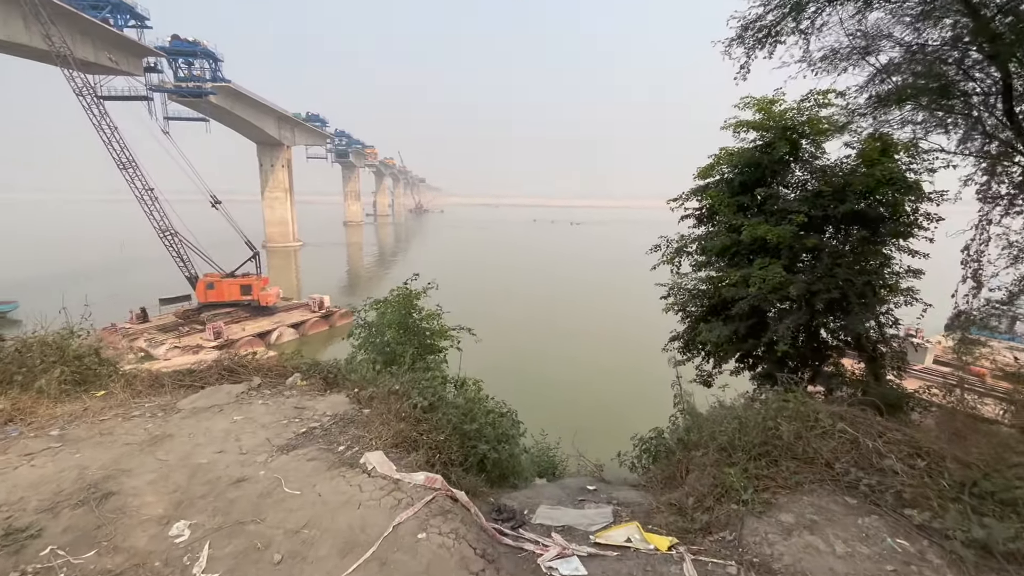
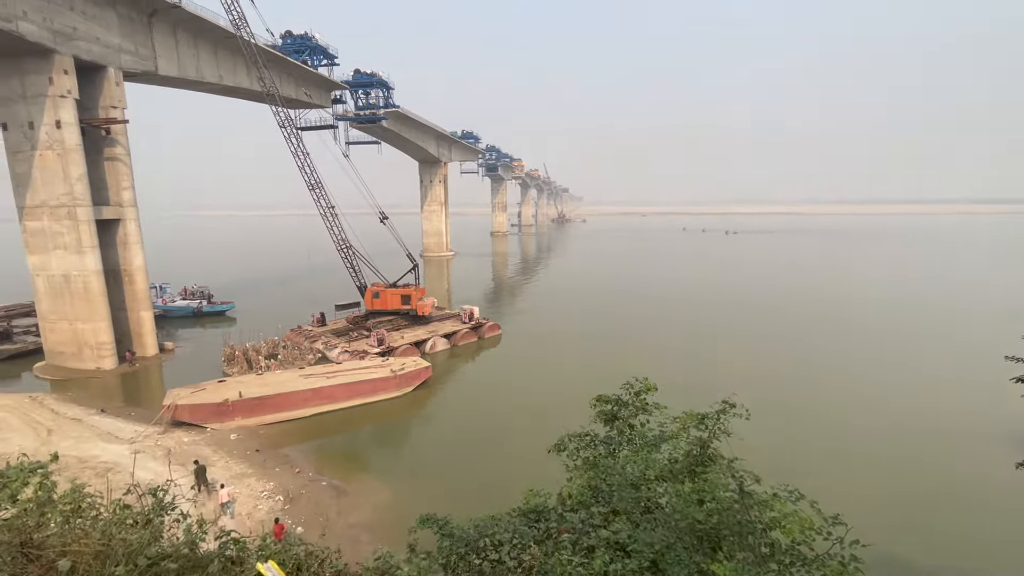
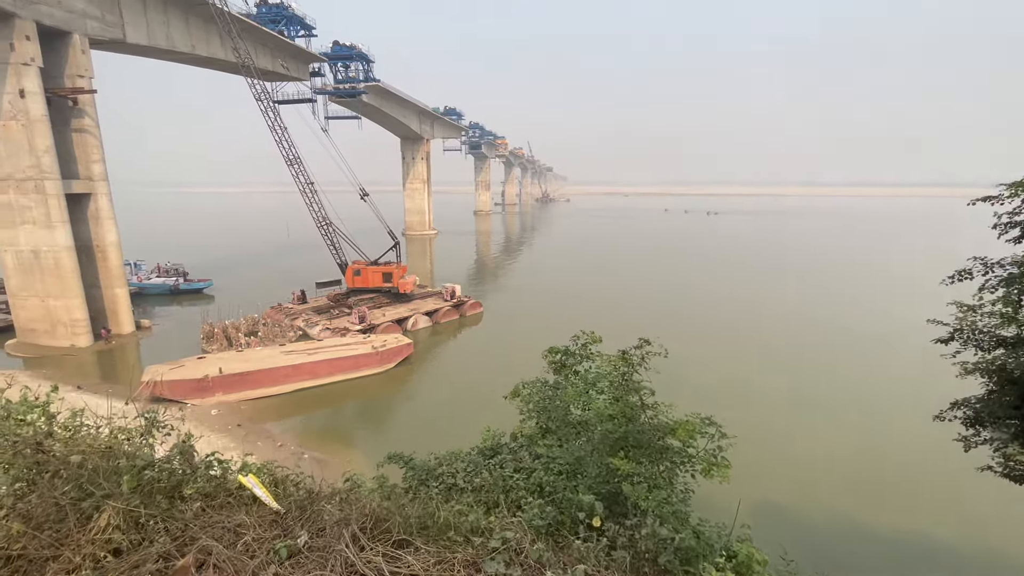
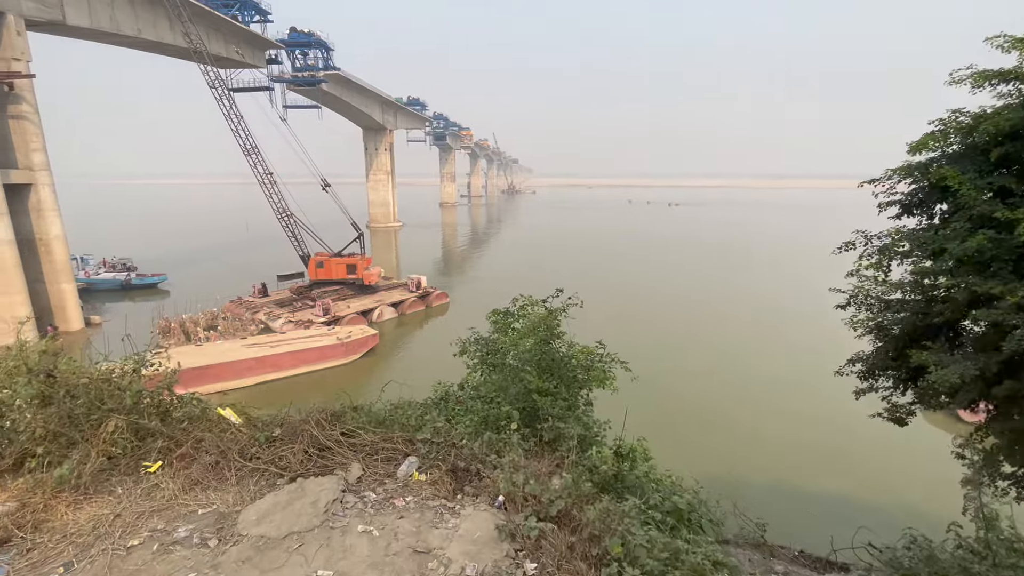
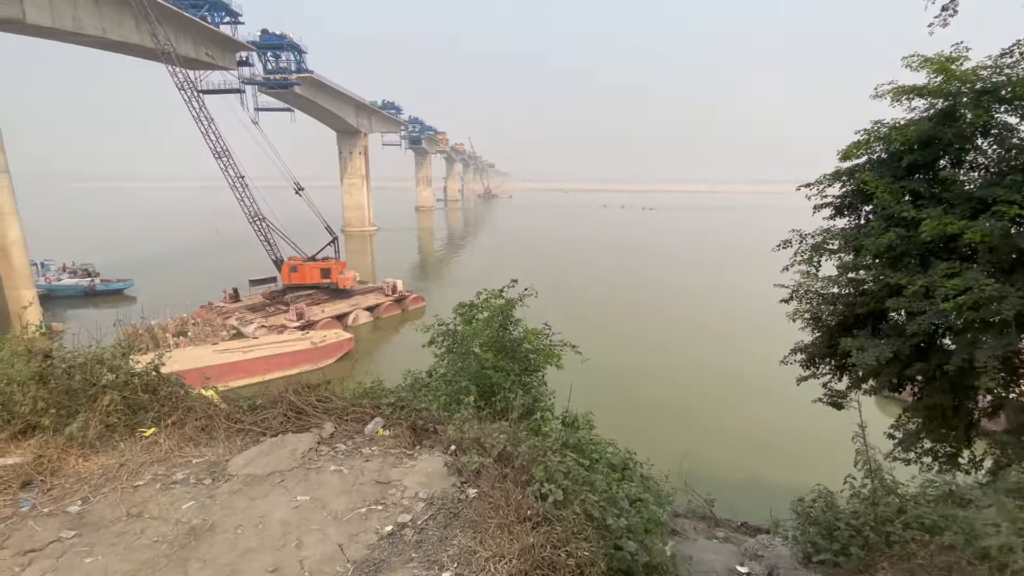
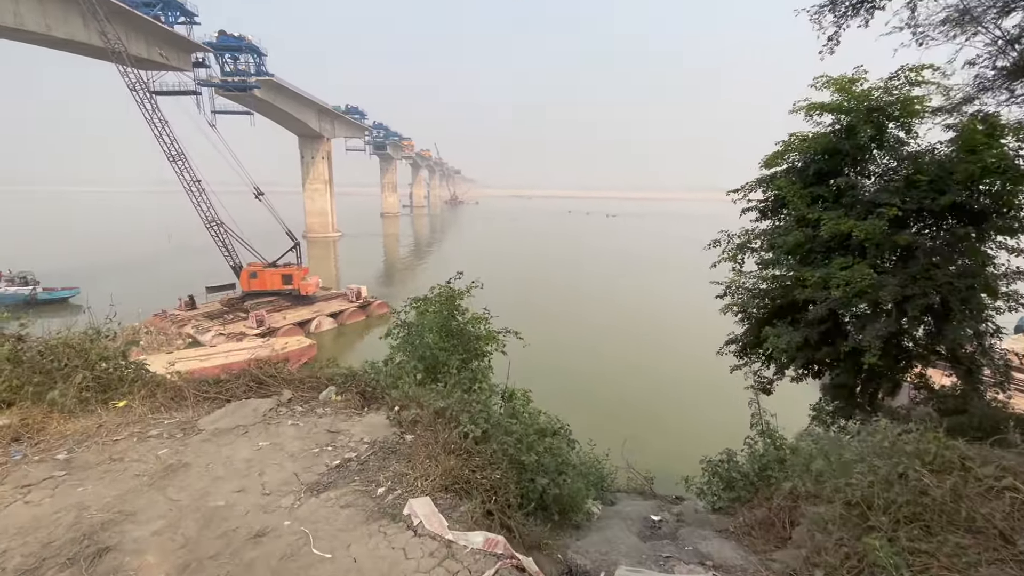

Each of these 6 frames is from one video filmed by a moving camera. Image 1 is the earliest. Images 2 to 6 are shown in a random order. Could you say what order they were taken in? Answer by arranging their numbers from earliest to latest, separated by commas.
6, 5, 4, 3, 2
